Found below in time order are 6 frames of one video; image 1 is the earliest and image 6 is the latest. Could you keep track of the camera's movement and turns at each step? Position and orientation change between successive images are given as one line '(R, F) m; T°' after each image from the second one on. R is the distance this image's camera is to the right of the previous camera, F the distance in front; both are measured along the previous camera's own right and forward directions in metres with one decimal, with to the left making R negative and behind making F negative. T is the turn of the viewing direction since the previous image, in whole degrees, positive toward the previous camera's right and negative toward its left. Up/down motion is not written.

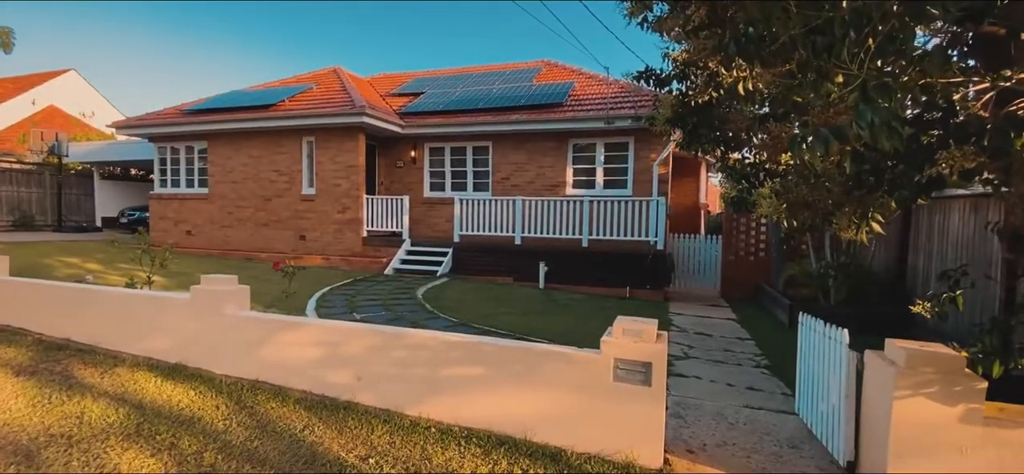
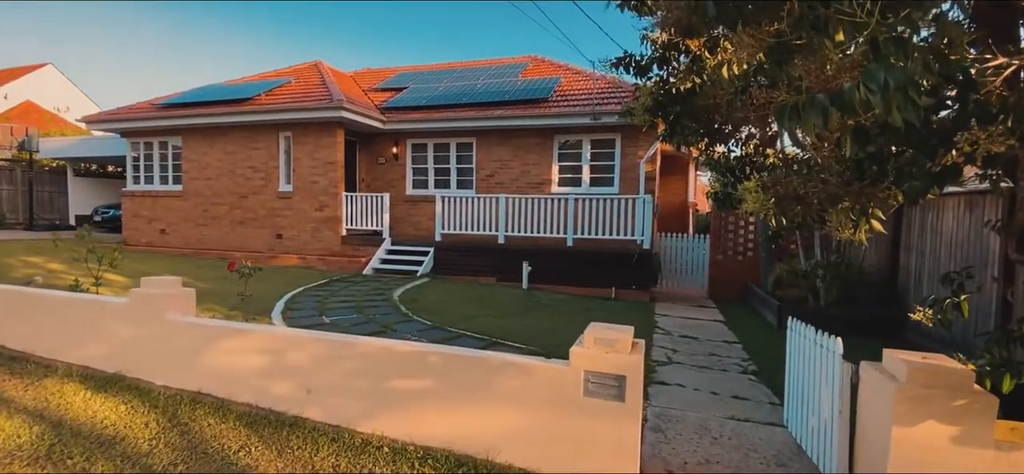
(+0.2, +0.3) m; +1°
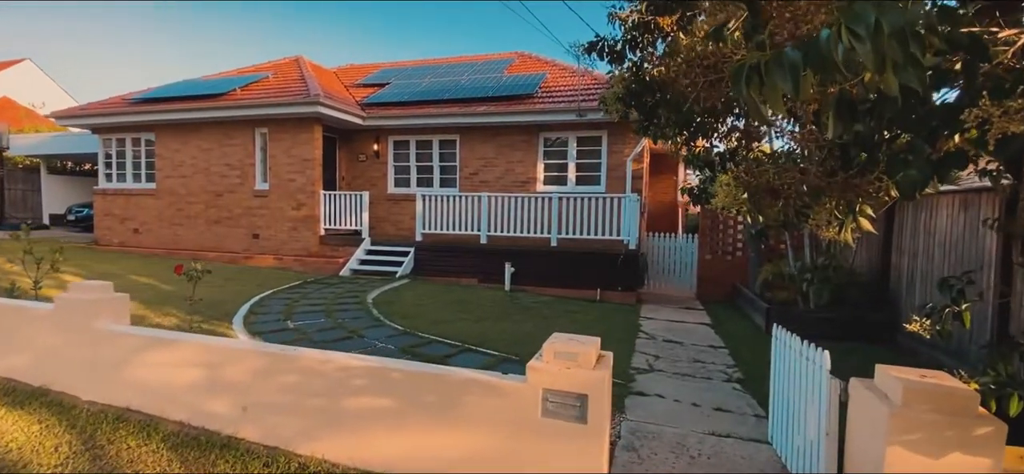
(+0.2, +0.3) m; +1°
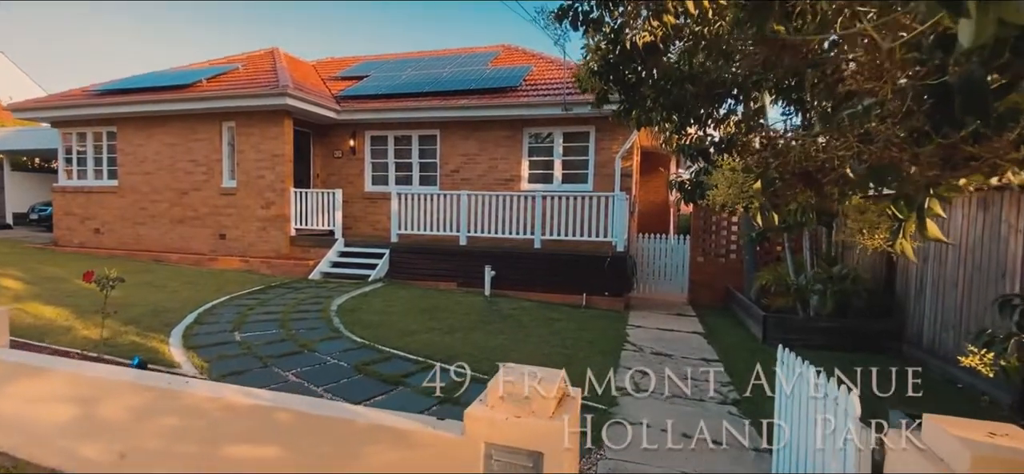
(+0.2, +0.6) m; +1°
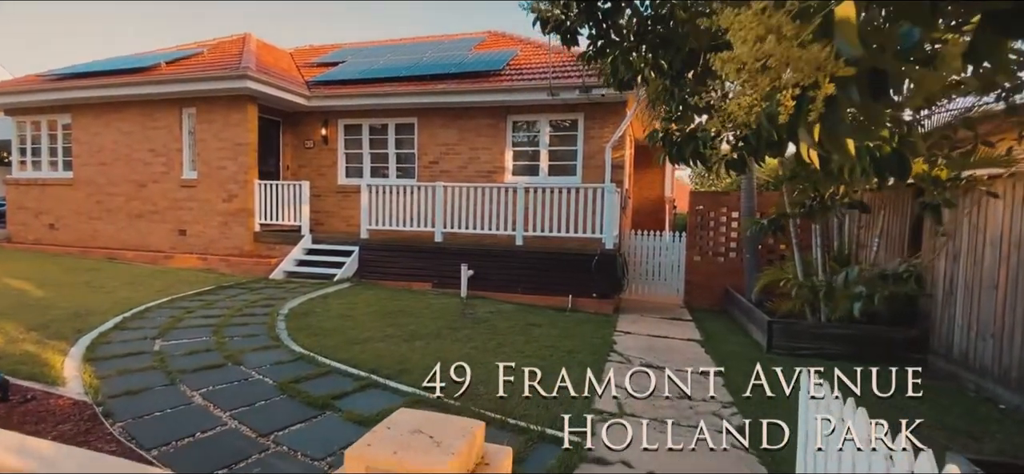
(+0.3, +0.8) m; 0°
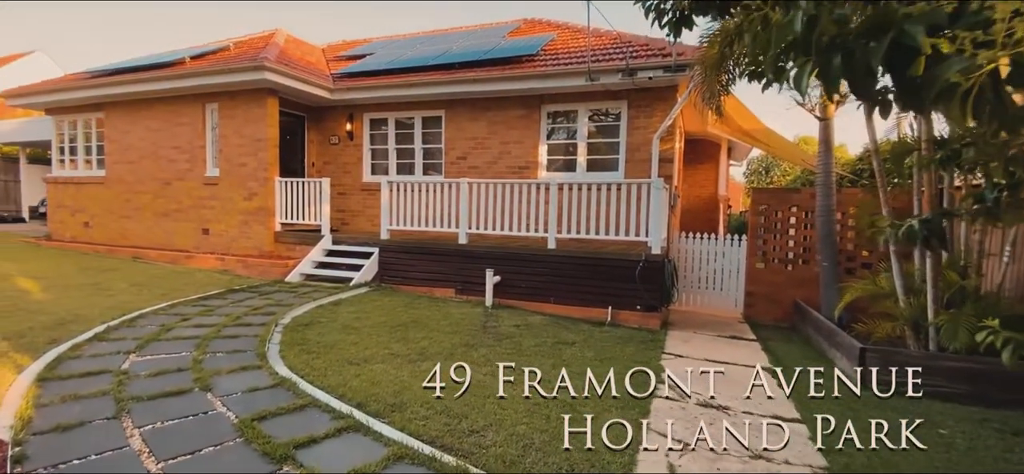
(+0.2, +0.9) m; -5°
